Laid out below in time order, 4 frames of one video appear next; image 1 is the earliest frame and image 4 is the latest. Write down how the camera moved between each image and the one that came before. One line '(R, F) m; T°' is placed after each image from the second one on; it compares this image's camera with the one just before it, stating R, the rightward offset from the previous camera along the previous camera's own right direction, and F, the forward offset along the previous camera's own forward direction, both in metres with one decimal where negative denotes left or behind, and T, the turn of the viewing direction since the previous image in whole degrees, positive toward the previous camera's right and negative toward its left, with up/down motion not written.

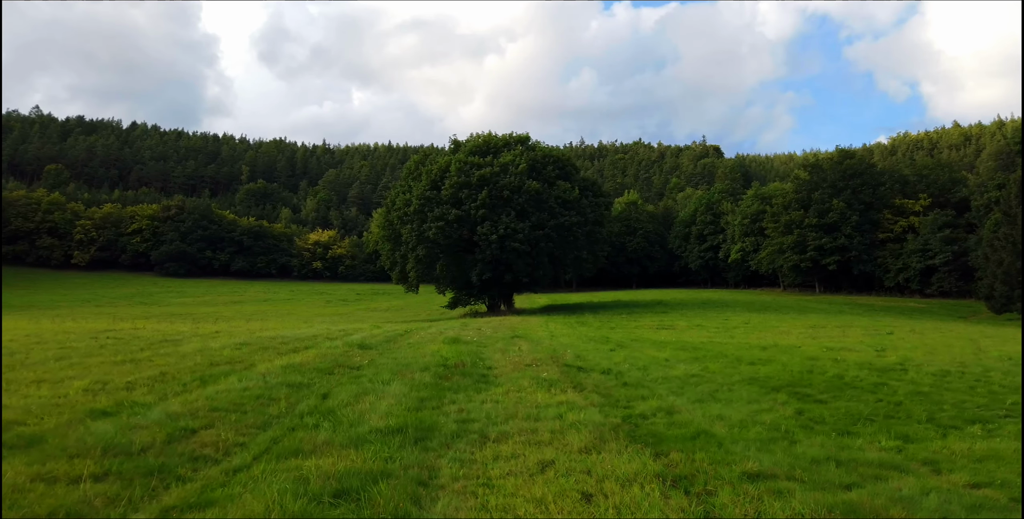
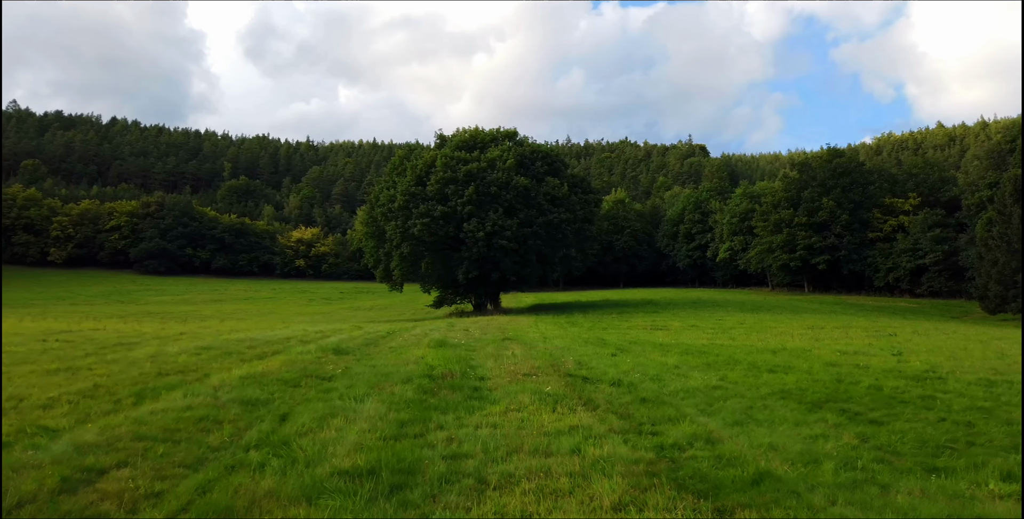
(-0.2, +1.3) m; +1°
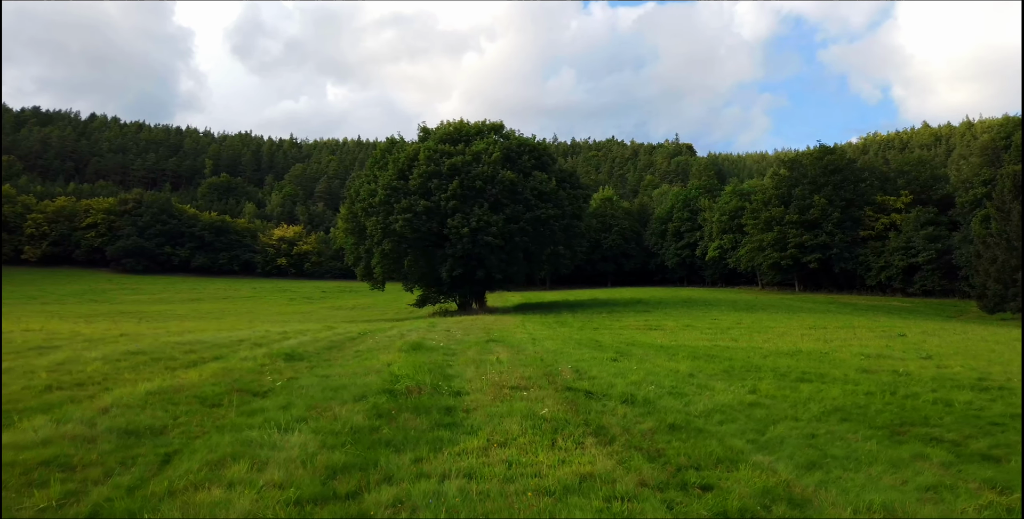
(0.0, +1.8) m; +1°
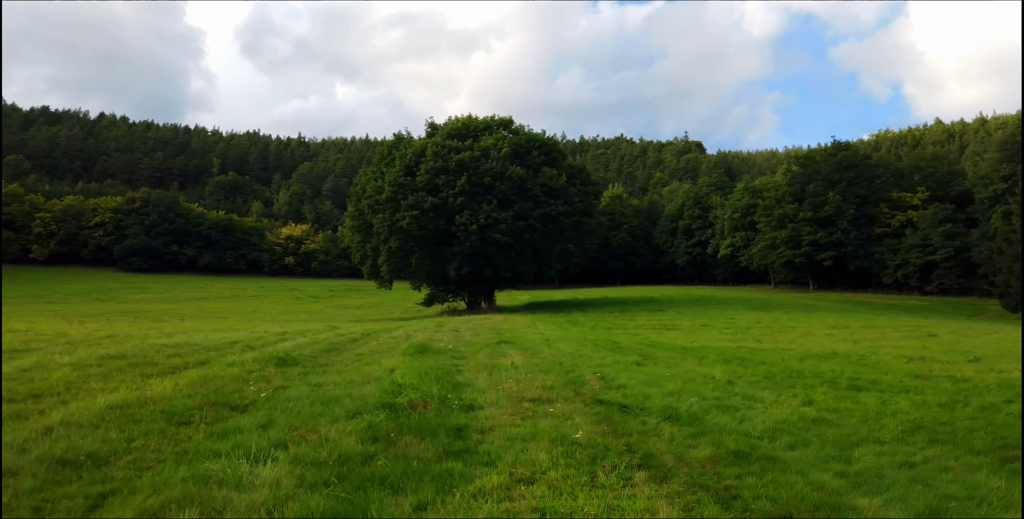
(-0.1, +1.0) m; -1°
